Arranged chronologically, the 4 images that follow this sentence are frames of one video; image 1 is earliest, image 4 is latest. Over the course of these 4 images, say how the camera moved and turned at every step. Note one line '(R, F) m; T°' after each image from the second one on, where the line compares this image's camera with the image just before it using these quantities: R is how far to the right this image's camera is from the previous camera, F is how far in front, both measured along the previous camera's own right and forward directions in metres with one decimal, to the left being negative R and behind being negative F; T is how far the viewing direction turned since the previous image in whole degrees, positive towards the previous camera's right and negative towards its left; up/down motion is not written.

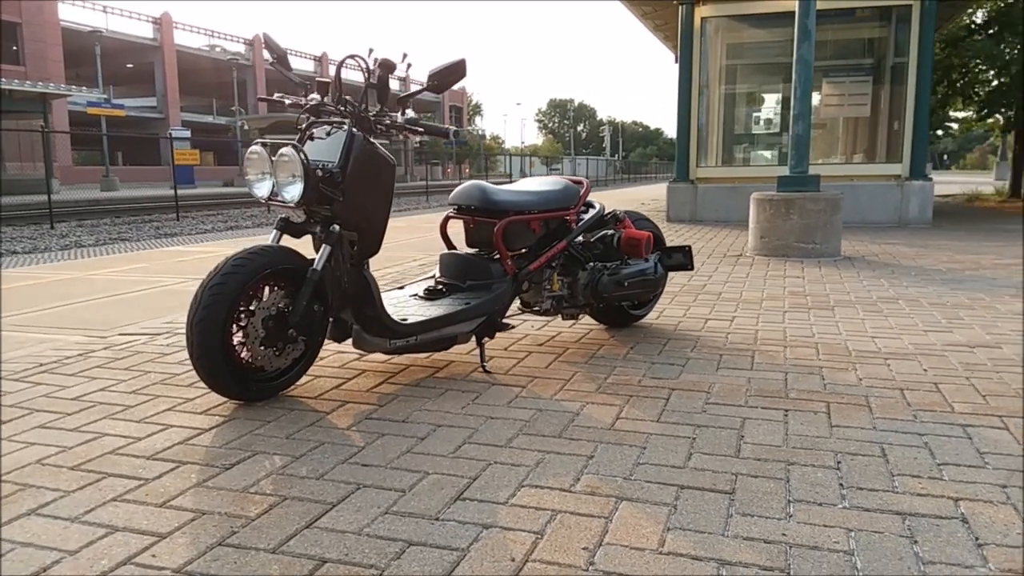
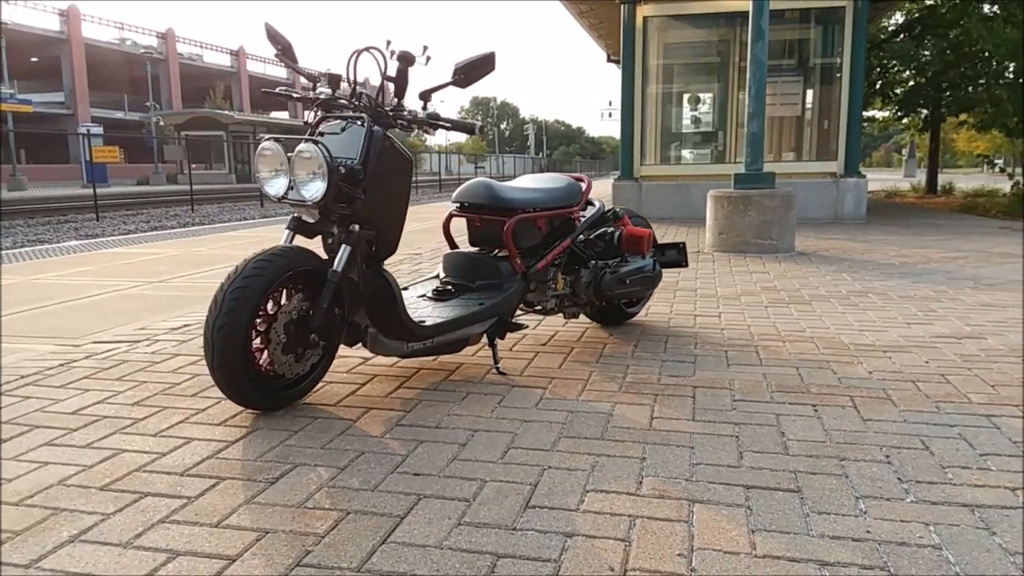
(-0.4, +0.1) m; +5°
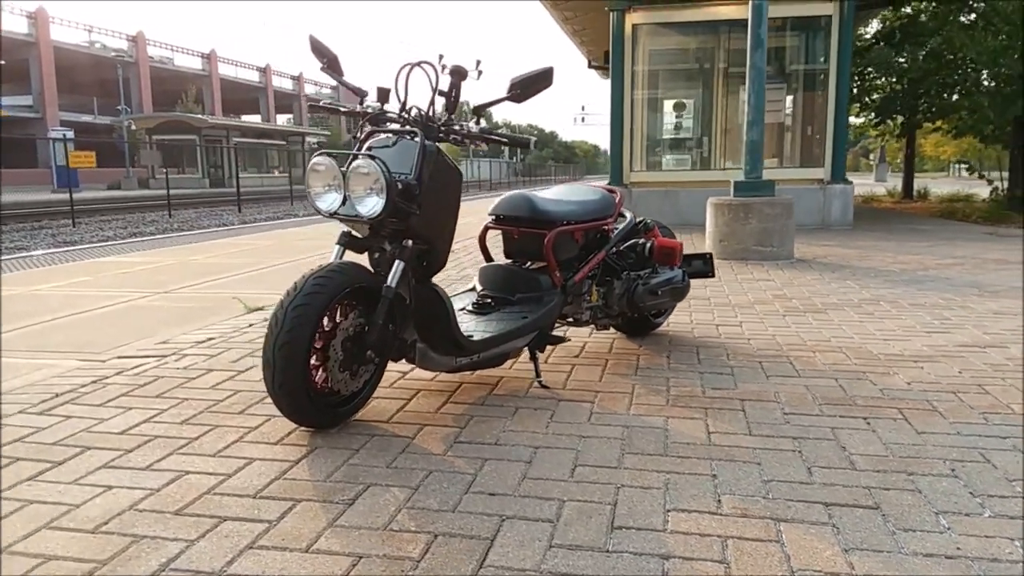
(-0.3, 0.0) m; +2°
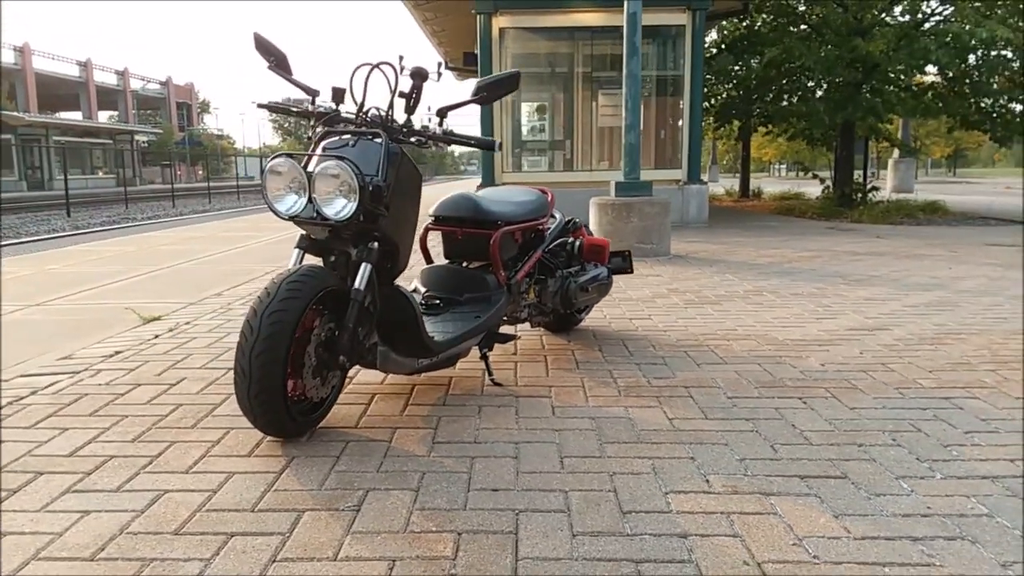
(-0.5, 0.0) m; +10°
